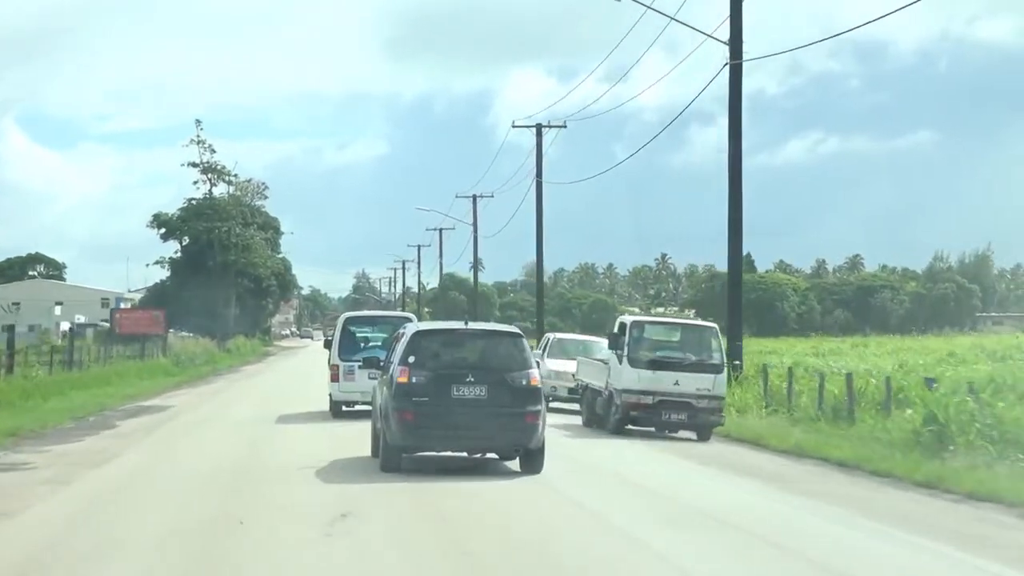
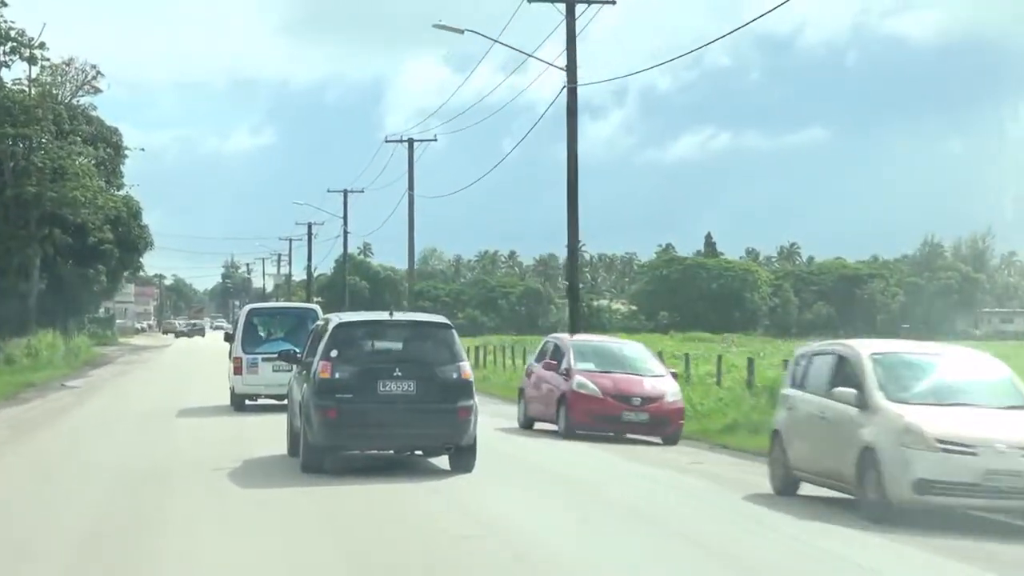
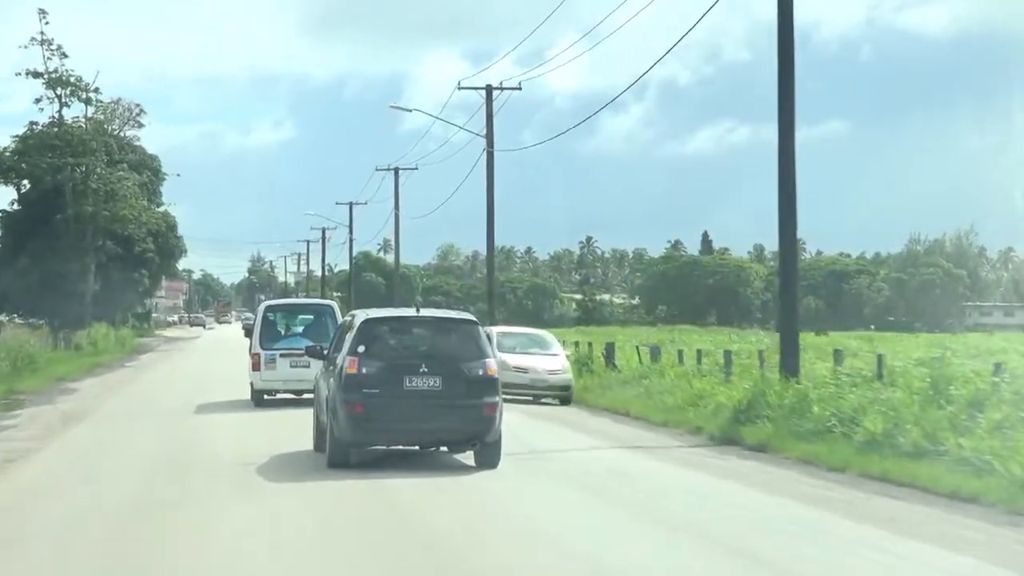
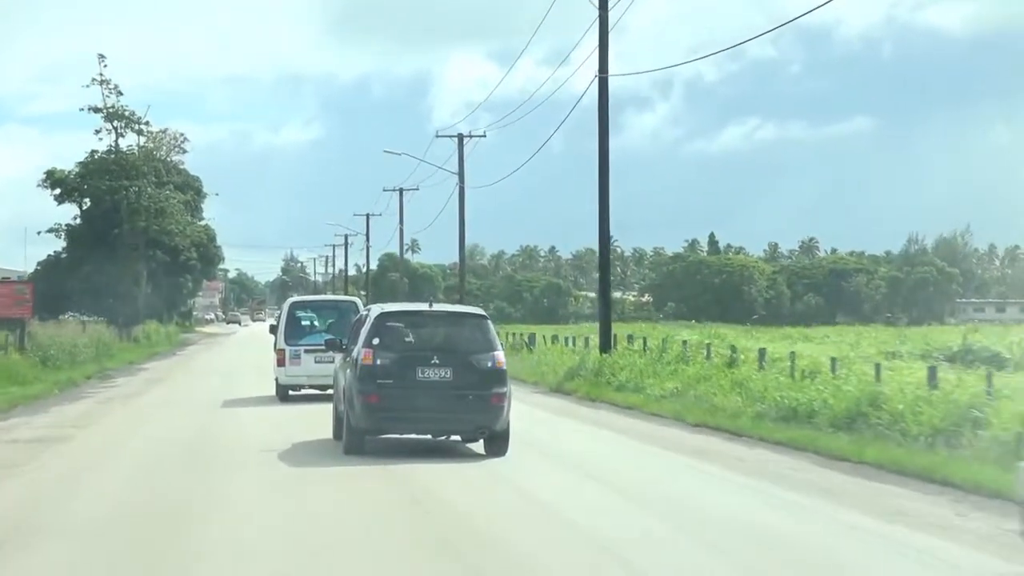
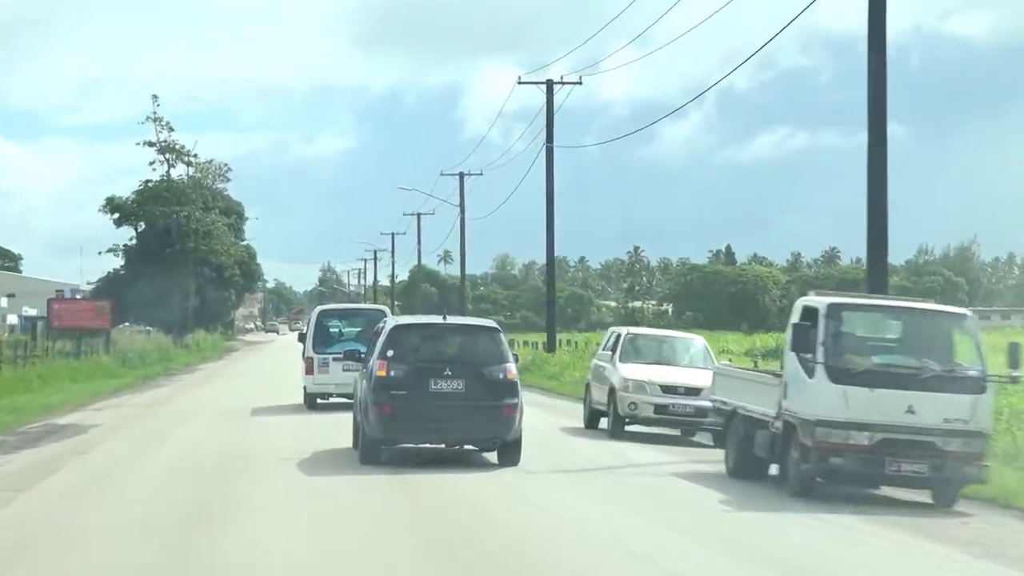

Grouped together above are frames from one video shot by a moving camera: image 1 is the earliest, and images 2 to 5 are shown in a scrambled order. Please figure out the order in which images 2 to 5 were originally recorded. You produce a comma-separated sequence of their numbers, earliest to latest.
5, 4, 3, 2
